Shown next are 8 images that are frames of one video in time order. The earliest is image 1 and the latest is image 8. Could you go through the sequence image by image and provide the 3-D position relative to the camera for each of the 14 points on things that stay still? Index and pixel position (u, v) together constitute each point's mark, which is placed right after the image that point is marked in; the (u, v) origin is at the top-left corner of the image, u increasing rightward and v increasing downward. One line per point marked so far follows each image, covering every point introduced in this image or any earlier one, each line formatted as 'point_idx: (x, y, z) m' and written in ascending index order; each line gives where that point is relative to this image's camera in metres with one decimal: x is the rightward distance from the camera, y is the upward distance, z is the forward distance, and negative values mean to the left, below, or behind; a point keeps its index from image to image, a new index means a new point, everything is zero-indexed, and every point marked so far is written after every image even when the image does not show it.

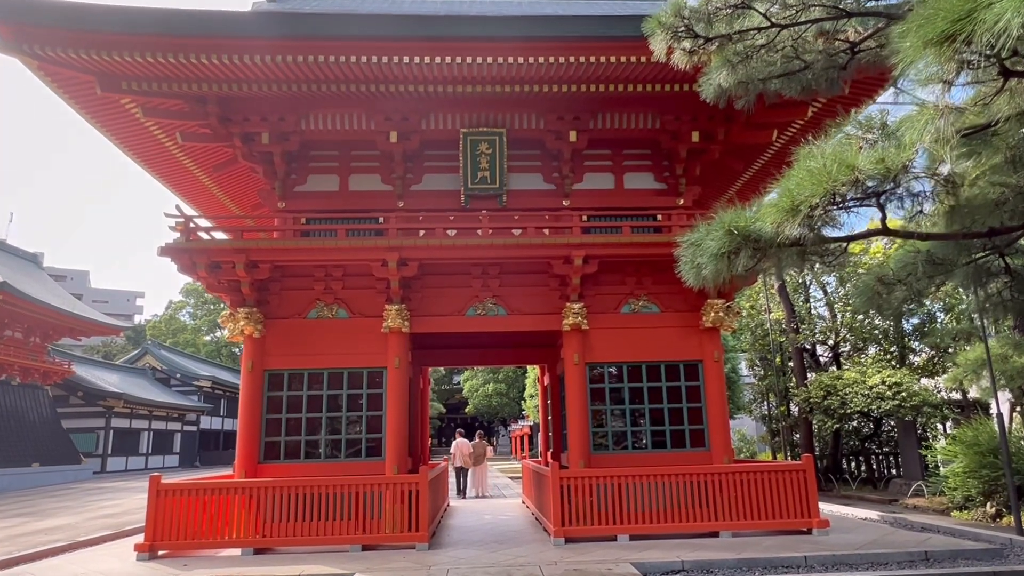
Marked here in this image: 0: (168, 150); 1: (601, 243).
0: (-5.0, +2.0, +9.7) m
1: (+1.2, +0.6, +8.9) m
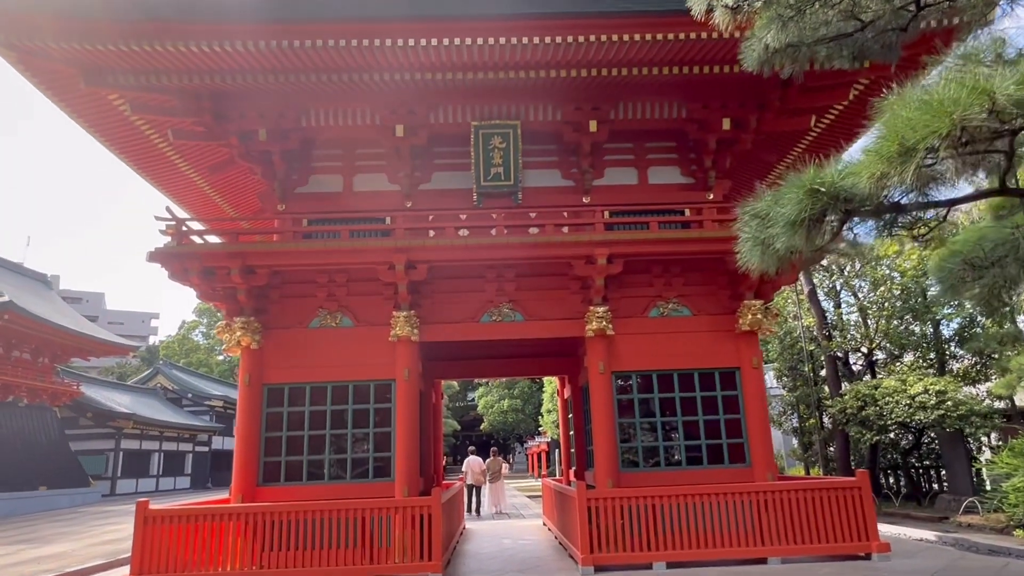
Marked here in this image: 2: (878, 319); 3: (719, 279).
0: (-4.8, +1.9, +9.1) m
1: (+1.4, +0.6, +8.2) m
2: (+9.0, -0.8, +16.5) m
3: (+2.7, +0.1, +8.9) m
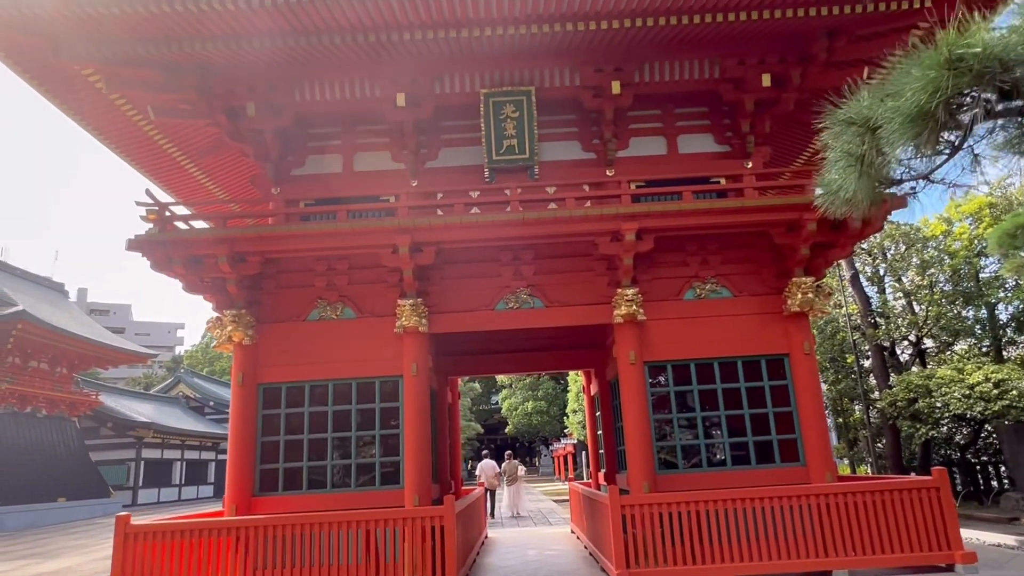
0: (-4.6, +1.9, +8.4) m
1: (+1.6, +0.8, +7.3) m
2: (+9.5, -0.4, +15.3) m
3: (+3.0, +0.4, +7.9) m
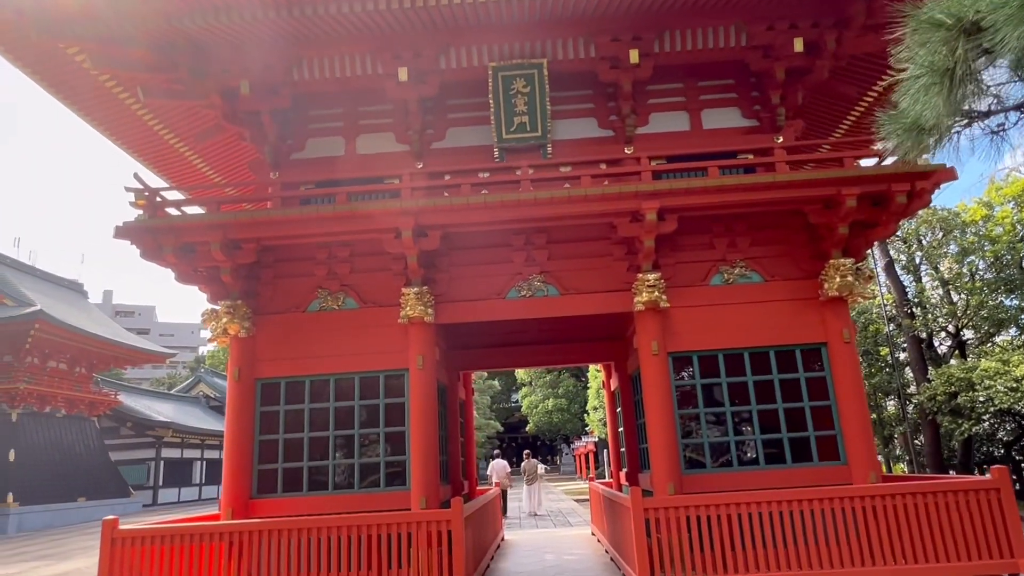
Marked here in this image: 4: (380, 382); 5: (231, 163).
0: (-4.5, +2.0, +8.0) m
1: (+1.7, +1.0, +6.7) m
2: (+9.8, -0.1, +14.5) m
3: (+3.1, +0.5, +7.3) m
4: (-1.4, -1.0, +7.2) m
5: (-3.8, +1.7, +9.0) m
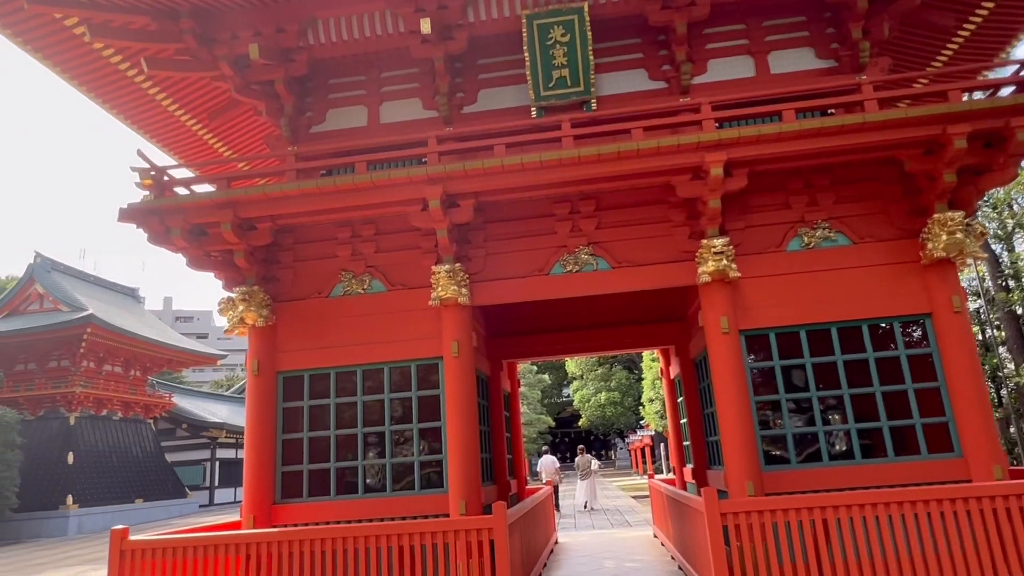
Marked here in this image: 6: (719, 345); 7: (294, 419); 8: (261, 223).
0: (-4.0, +2.1, +7.4) m
1: (+2.1, +1.3, +5.7) m
2: (+10.7, +0.5, +12.9) m
3: (+3.5, +0.9, +6.2) m
4: (-1.0, -0.8, +6.5) m
5: (-3.3, +1.8, +8.4) m
6: (+1.9, -0.5, +6.0) m
7: (-2.1, -1.3, +6.6) m
8: (-2.4, +0.6, +6.4) m
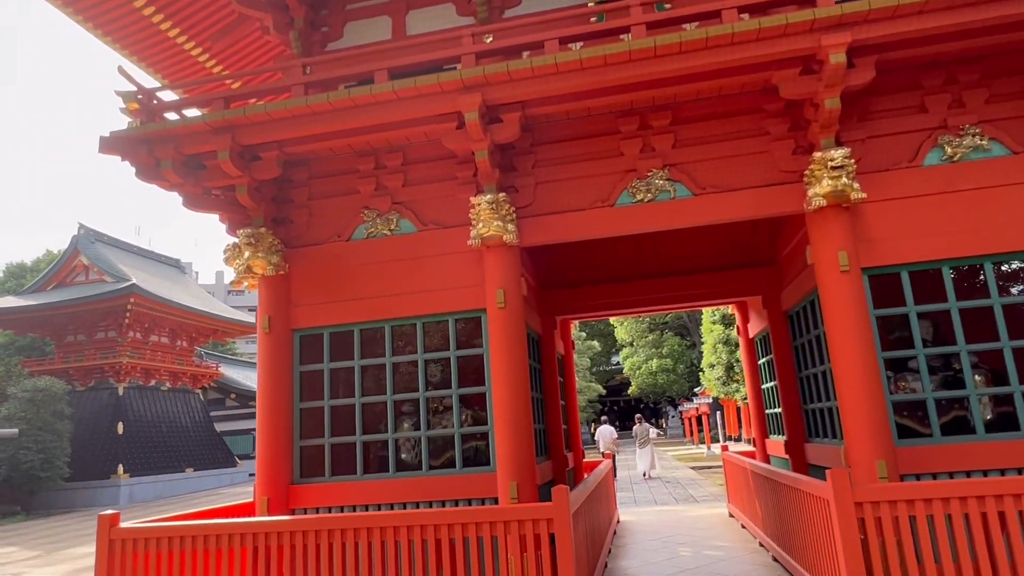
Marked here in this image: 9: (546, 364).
0: (-3.5, +2.6, +6.4) m
1: (+2.4, +1.8, +4.3) m
2: (+11.6, +1.5, +10.9) m
3: (+3.9, +1.4, +4.7) m
4: (-0.5, -0.3, +5.4) m
5: (-2.7, +2.4, +7.3) m
6: (+2.3, 0.0, +4.7) m
7: (-1.7, -0.8, +5.6) m
8: (-1.9, +1.1, +5.3) m
9: (+0.4, -0.8, +6.9) m
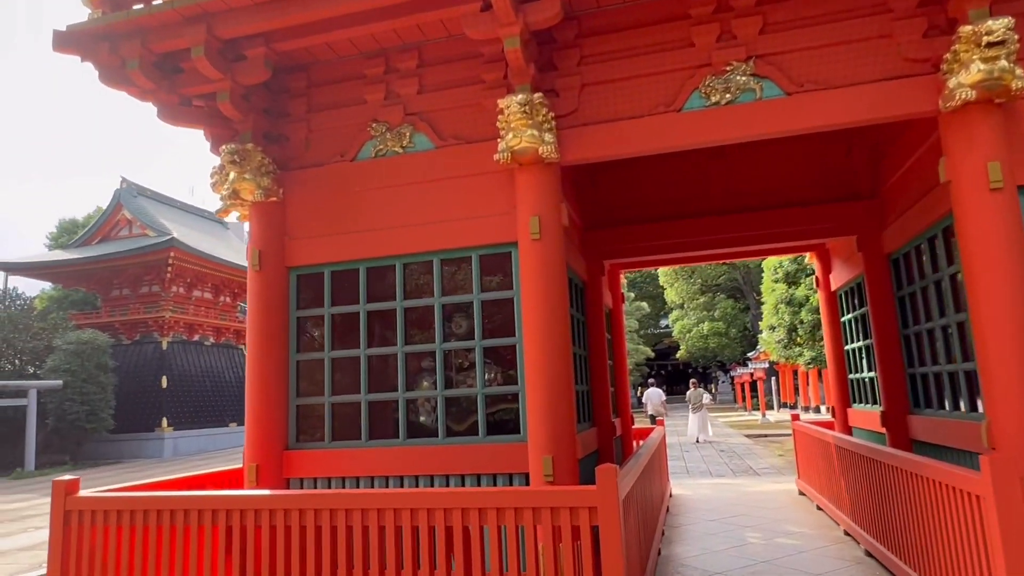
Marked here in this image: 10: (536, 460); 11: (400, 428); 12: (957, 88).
0: (-3.2, +3.2, +5.5) m
1: (+2.6, +2.2, +3.0) m
2: (+12.2, +2.1, +9.0) m
3: (+4.1, +1.8, +3.3) m
4: (-0.2, +0.1, +4.4) m
5: (-2.3, +2.9, +6.4) m
6: (+2.5, +0.4, +3.5) m
7: (-1.4, -0.3, +4.7) m
8: (-1.7, +1.6, +4.3) m
9: (+0.7, -0.2, +5.9) m
10: (+0.1, -1.0, +4.0) m
11: (-0.7, -0.9, +4.5) m
12: (+2.3, +1.1, +3.5) m
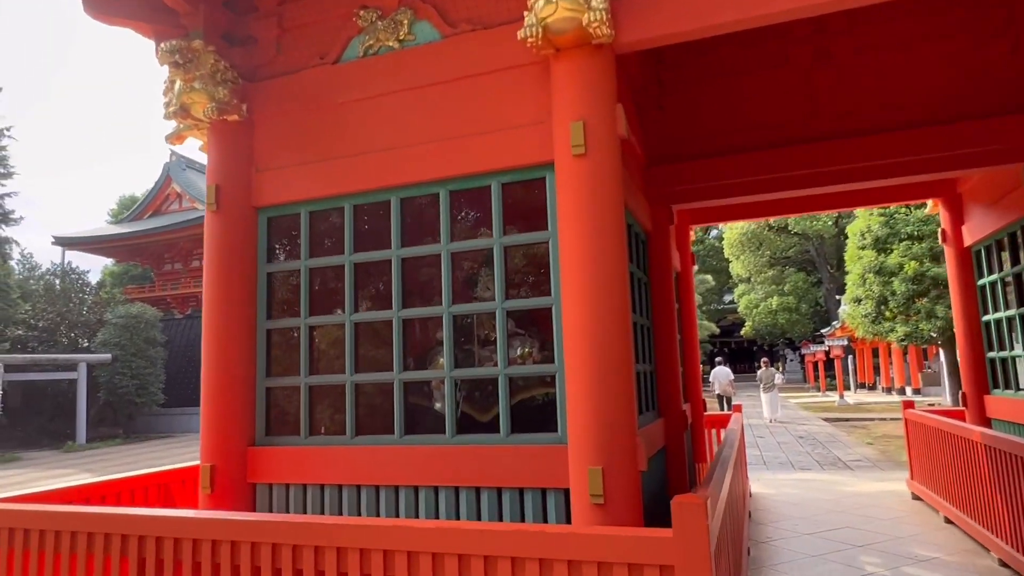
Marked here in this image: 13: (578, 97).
0: (-3.0, +3.5, +4.4) m
1: (+2.6, +2.4, +1.5) m
2: (+12.7, +2.6, +6.6) m
3: (+4.1, +2.1, +1.7) m
4: (-0.1, +0.4, +3.2) m
5: (-2.0, +3.3, +5.2) m
6: (+2.5, +0.7, +2.0) m
7: (-1.2, 0.0, +3.6) m
8: (-1.5, +1.8, +3.2) m
9: (+1.0, +0.1, +4.6) m
10: (+0.3, -0.7, +2.8) m
11: (-0.5, -0.6, +3.3) m
12: (+2.4, +1.3, +2.1) m
13: (+0.3, +0.8, +2.9) m
